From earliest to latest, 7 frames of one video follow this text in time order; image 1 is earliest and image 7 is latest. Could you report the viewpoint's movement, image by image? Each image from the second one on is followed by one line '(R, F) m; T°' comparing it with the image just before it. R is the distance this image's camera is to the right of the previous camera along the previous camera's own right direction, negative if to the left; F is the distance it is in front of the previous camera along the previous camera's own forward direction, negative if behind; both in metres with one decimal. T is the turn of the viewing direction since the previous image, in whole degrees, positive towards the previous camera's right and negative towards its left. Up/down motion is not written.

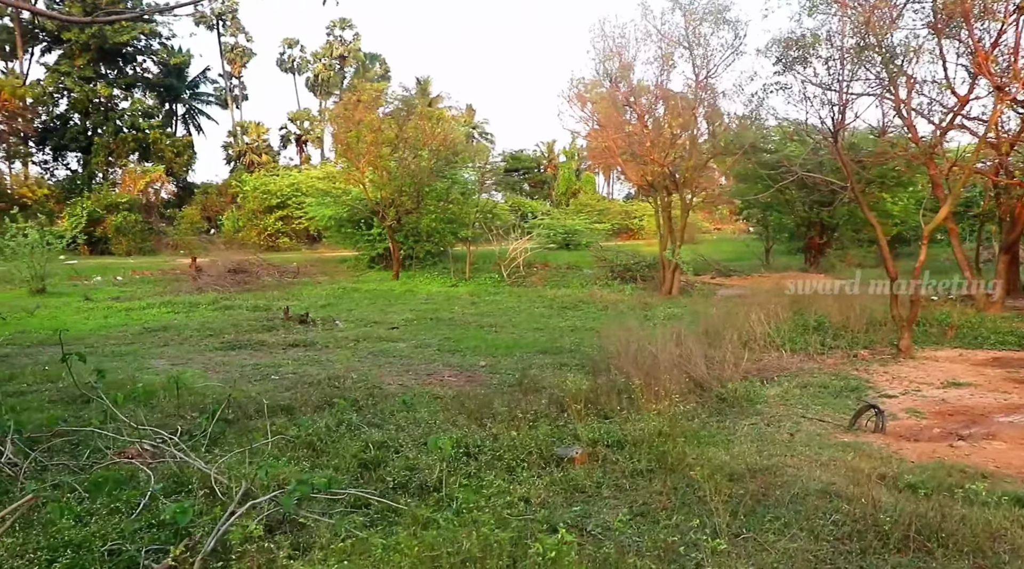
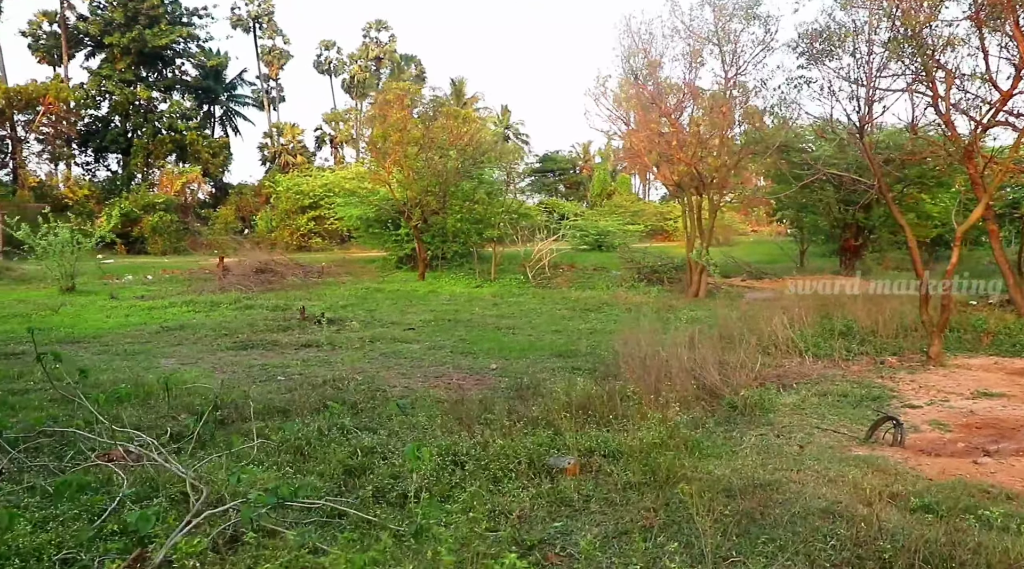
(+0.2, +0.2) m; -3°
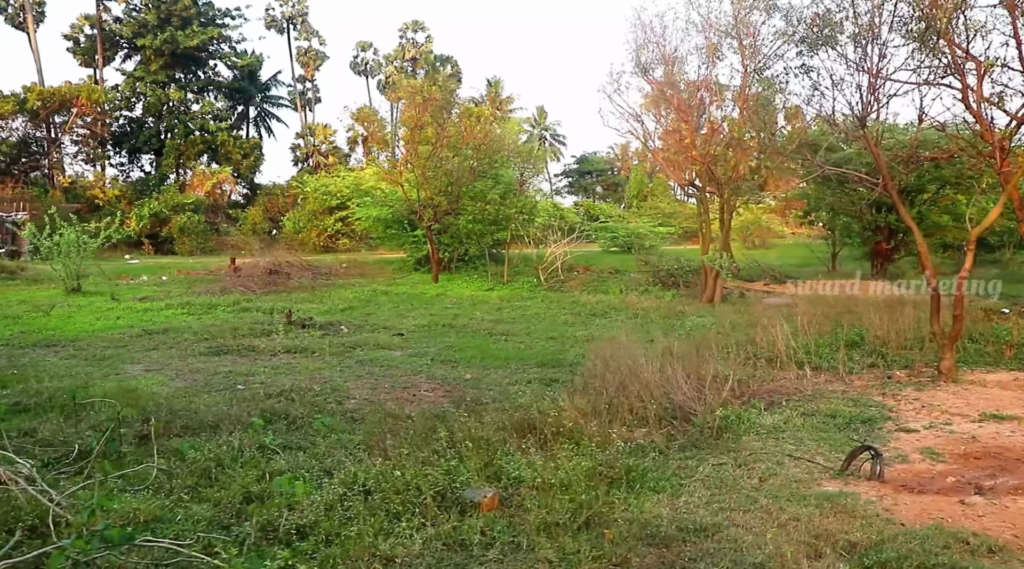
(+0.6, +0.5) m; -3°
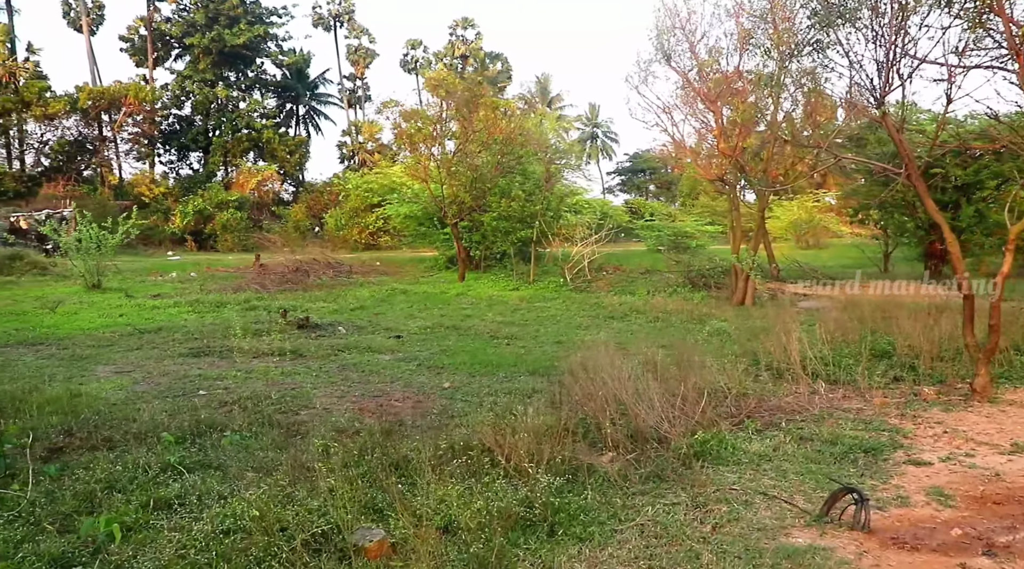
(+0.6, +0.6) m; -4°
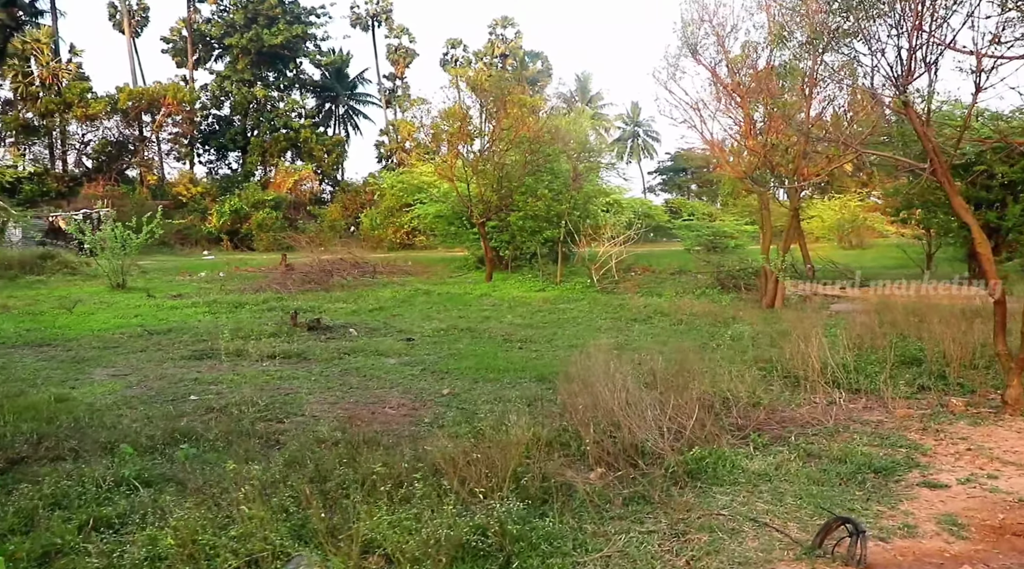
(+0.3, +0.3) m; -3°
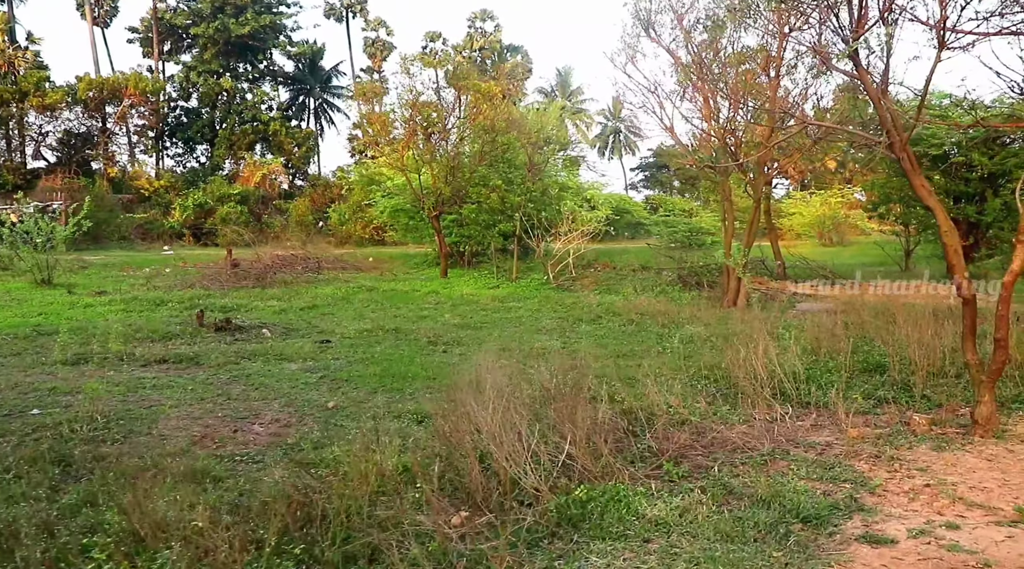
(+0.6, +0.9) m; +1°
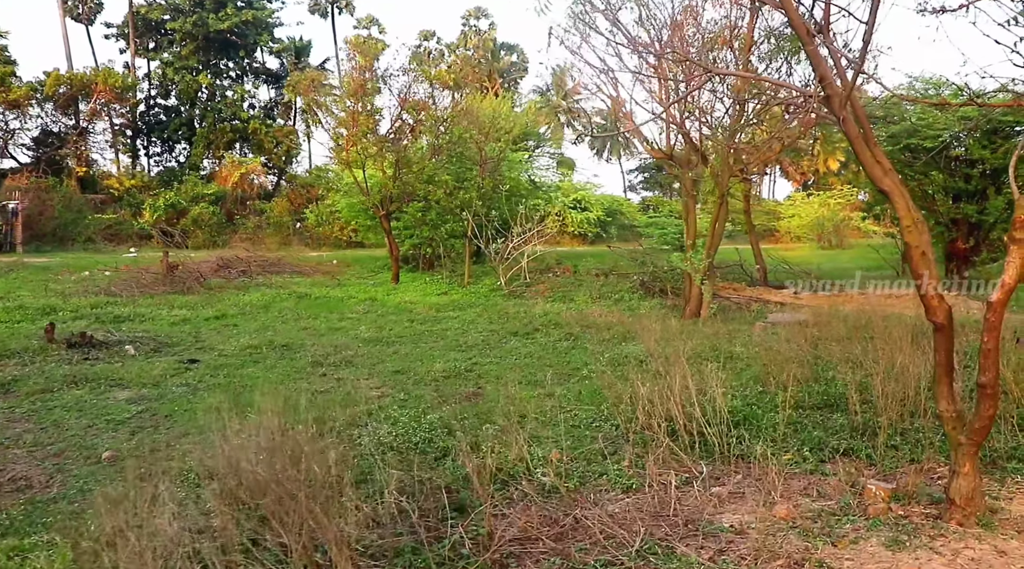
(+0.9, +1.4) m; 0°
